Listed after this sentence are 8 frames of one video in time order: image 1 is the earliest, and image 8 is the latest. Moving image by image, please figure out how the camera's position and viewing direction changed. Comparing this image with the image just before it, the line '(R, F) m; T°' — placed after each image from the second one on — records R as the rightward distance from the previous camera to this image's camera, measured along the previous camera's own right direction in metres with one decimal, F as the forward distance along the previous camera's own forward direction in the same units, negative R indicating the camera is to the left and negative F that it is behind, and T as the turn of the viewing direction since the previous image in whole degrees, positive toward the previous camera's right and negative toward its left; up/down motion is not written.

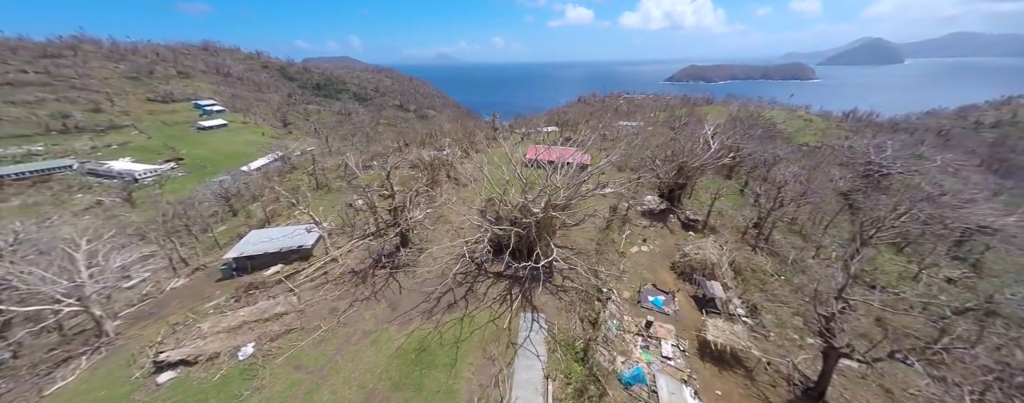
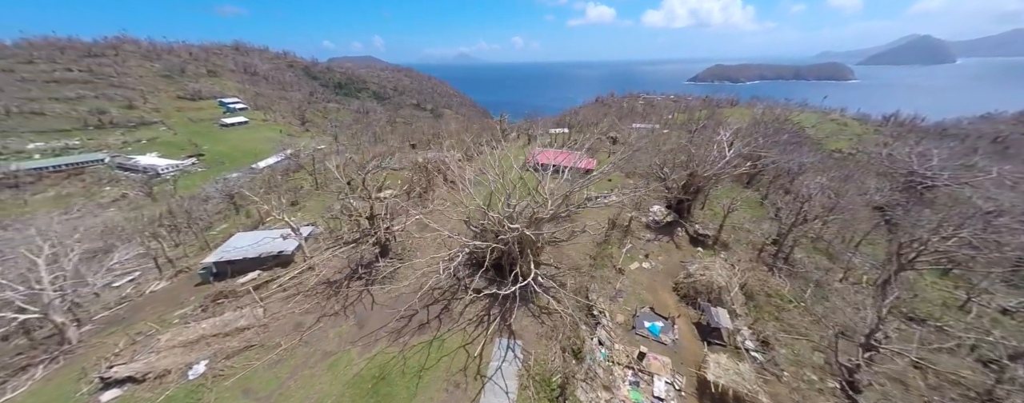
(+0.9, +0.7) m; -3°
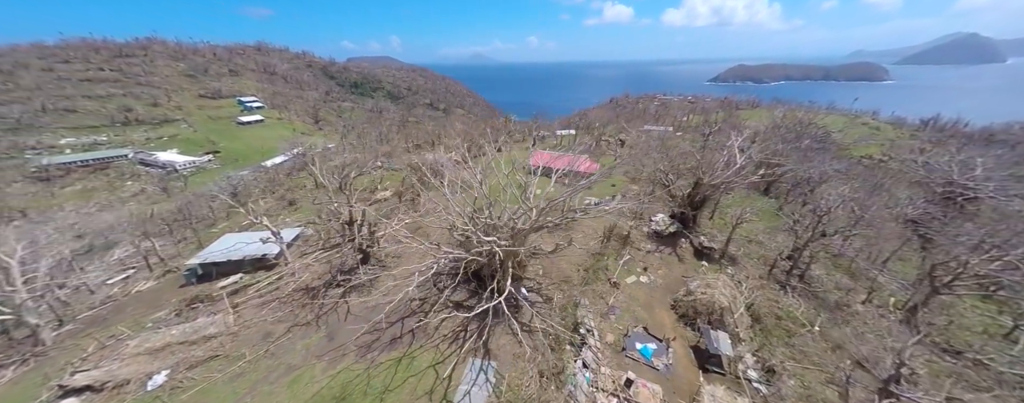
(+0.8, +0.5) m; -2°
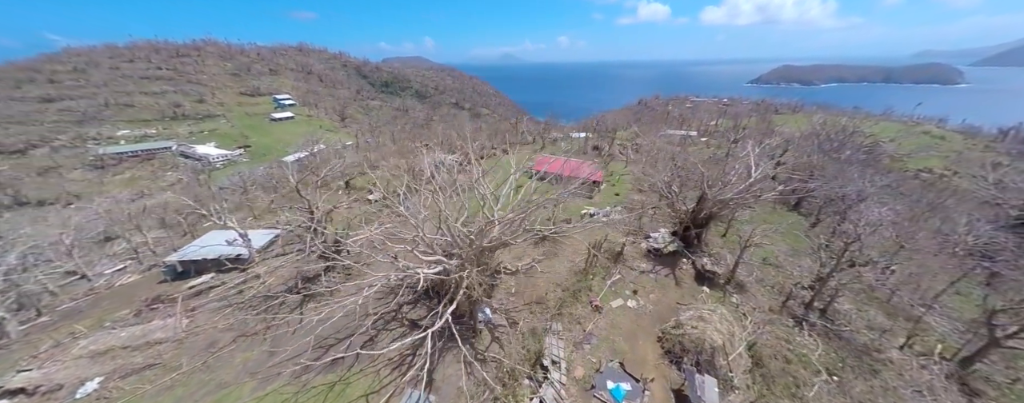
(+1.5, +0.8) m; -4°
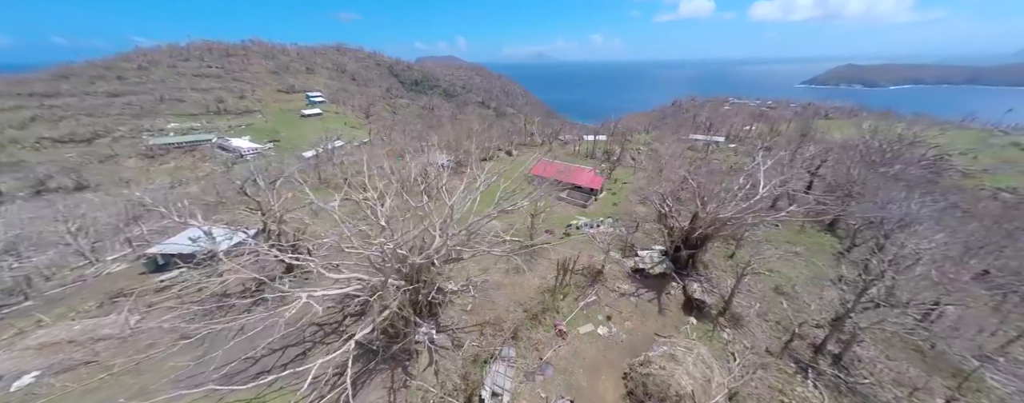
(+1.8, +0.7) m; -5°
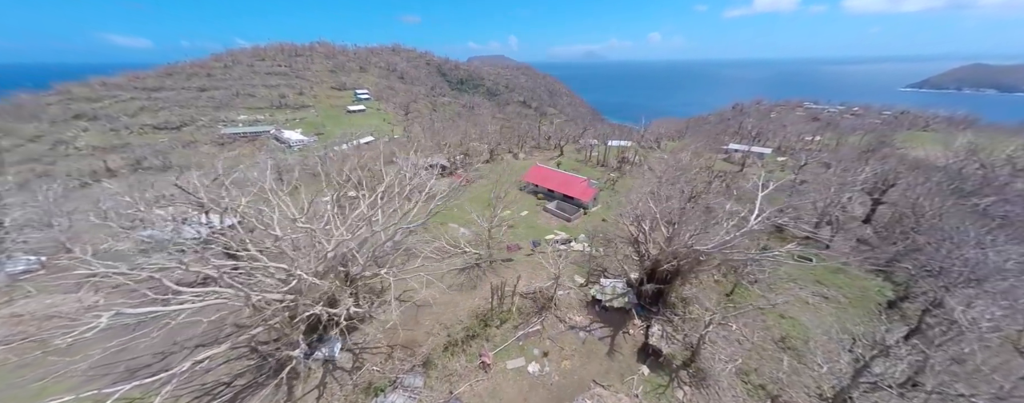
(+2.8, +0.9) m; -8°
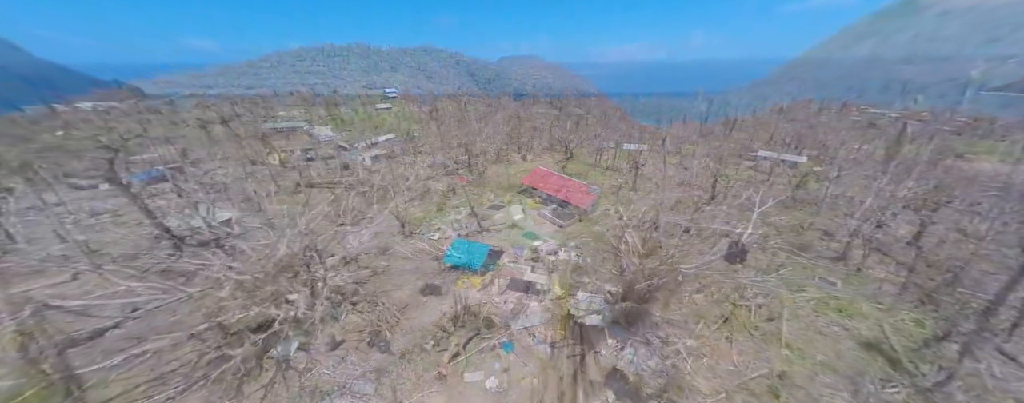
(+1.5, +0.4) m; -5°
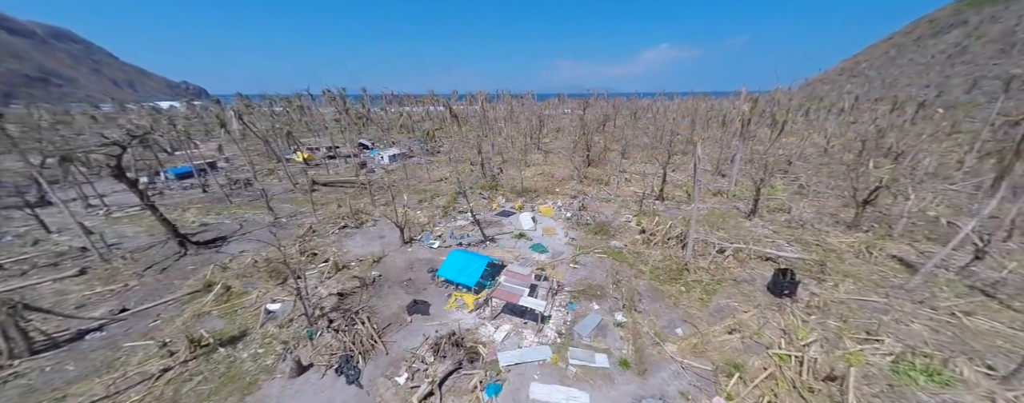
(+0.7, +1.1) m; -5°
